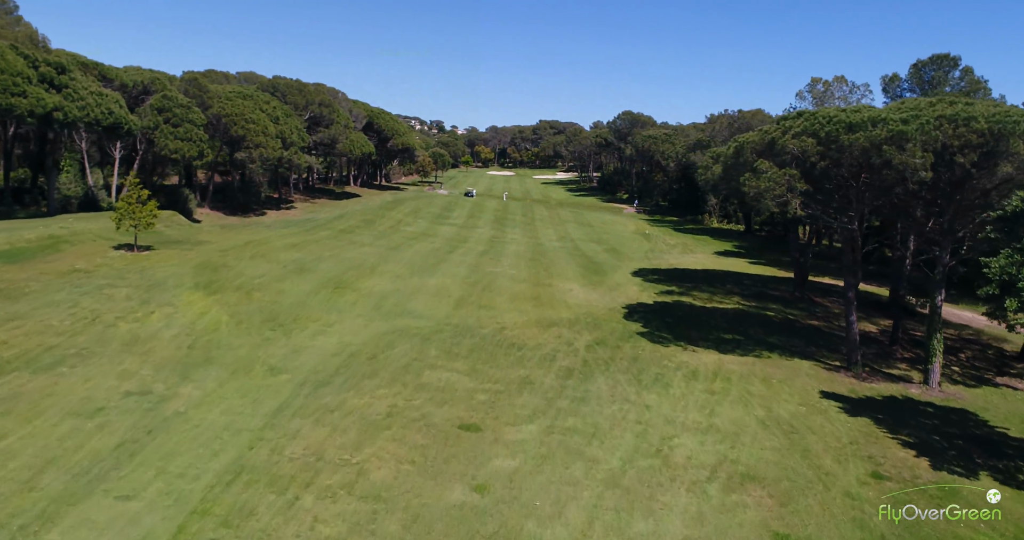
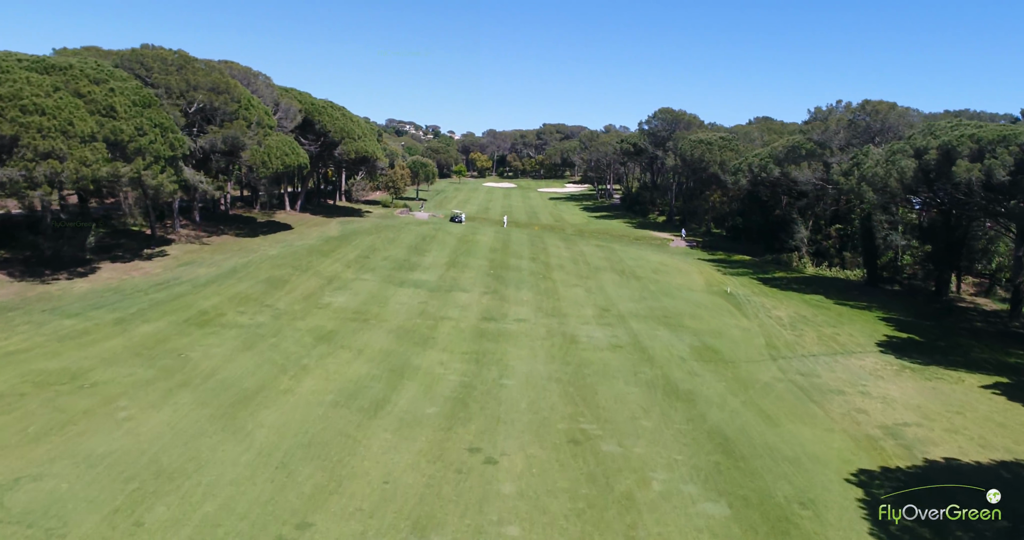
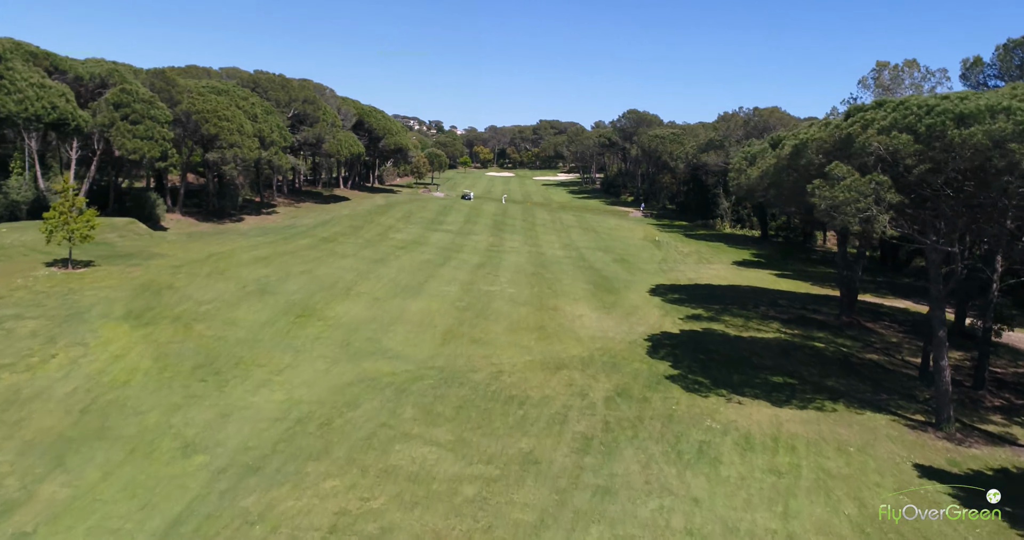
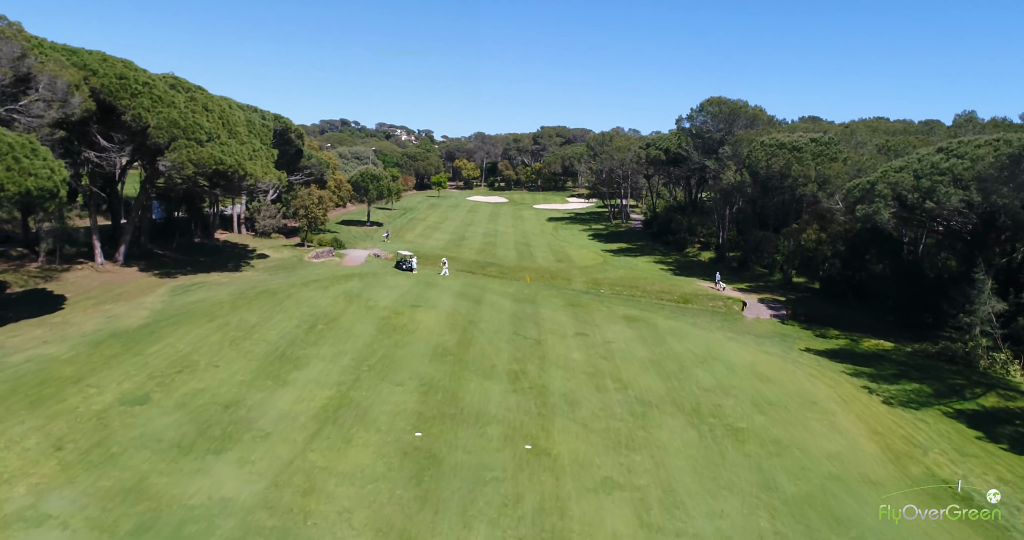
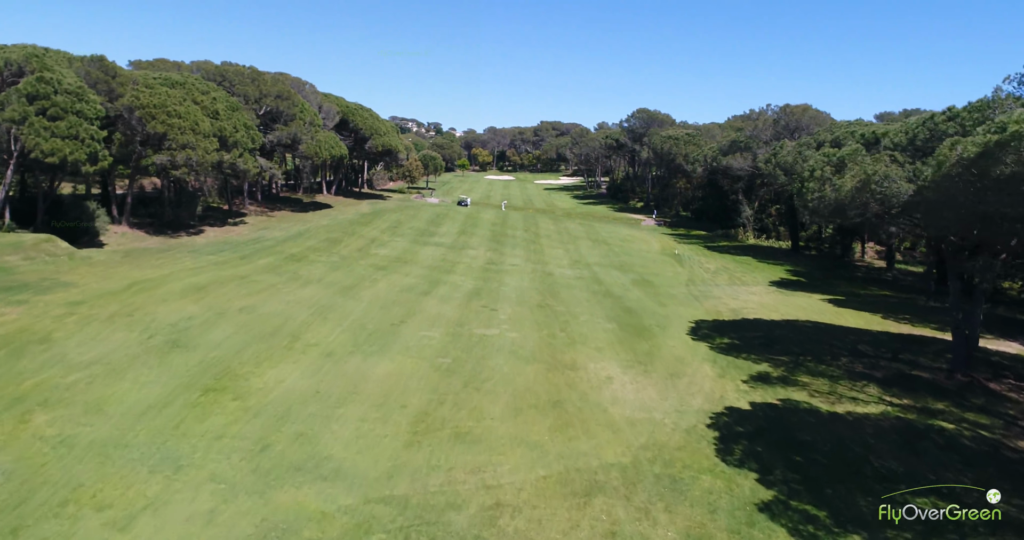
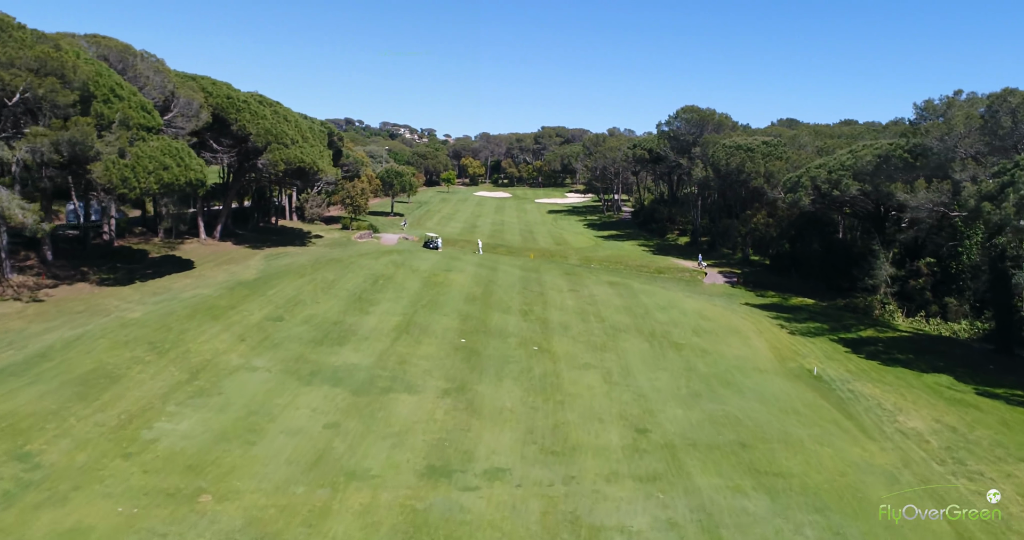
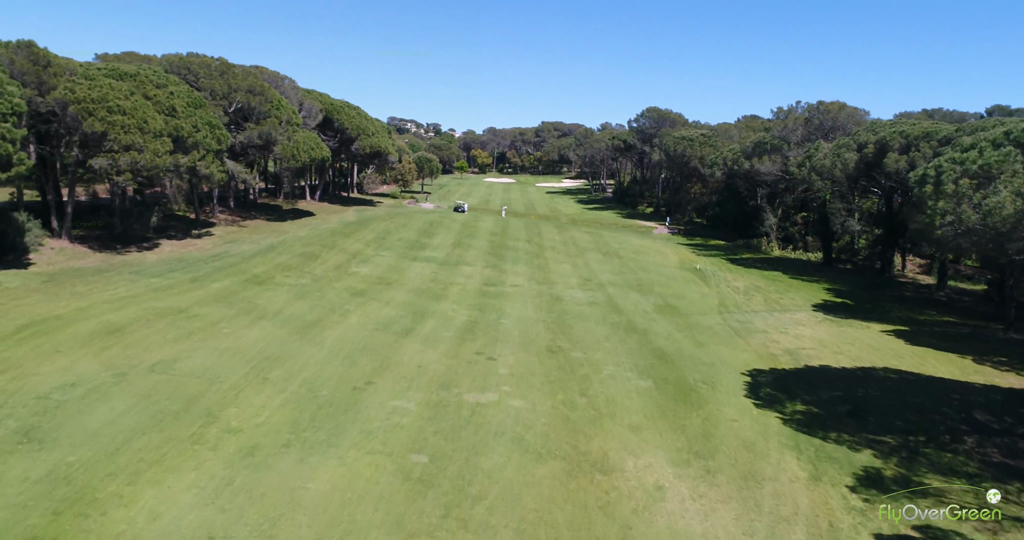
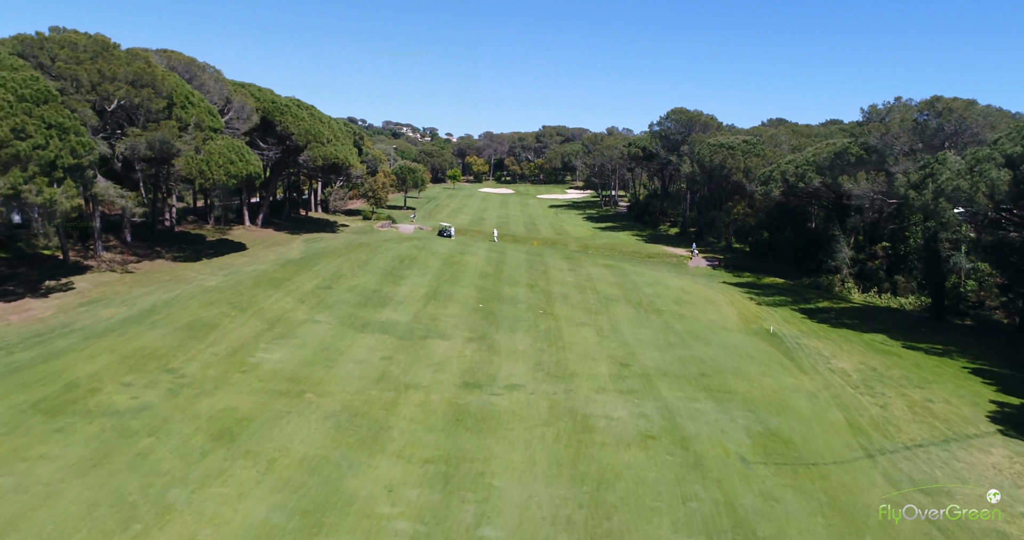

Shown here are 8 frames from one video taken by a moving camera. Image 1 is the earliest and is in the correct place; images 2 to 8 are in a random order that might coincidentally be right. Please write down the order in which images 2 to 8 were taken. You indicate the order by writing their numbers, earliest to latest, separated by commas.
3, 5, 7, 2, 8, 6, 4
